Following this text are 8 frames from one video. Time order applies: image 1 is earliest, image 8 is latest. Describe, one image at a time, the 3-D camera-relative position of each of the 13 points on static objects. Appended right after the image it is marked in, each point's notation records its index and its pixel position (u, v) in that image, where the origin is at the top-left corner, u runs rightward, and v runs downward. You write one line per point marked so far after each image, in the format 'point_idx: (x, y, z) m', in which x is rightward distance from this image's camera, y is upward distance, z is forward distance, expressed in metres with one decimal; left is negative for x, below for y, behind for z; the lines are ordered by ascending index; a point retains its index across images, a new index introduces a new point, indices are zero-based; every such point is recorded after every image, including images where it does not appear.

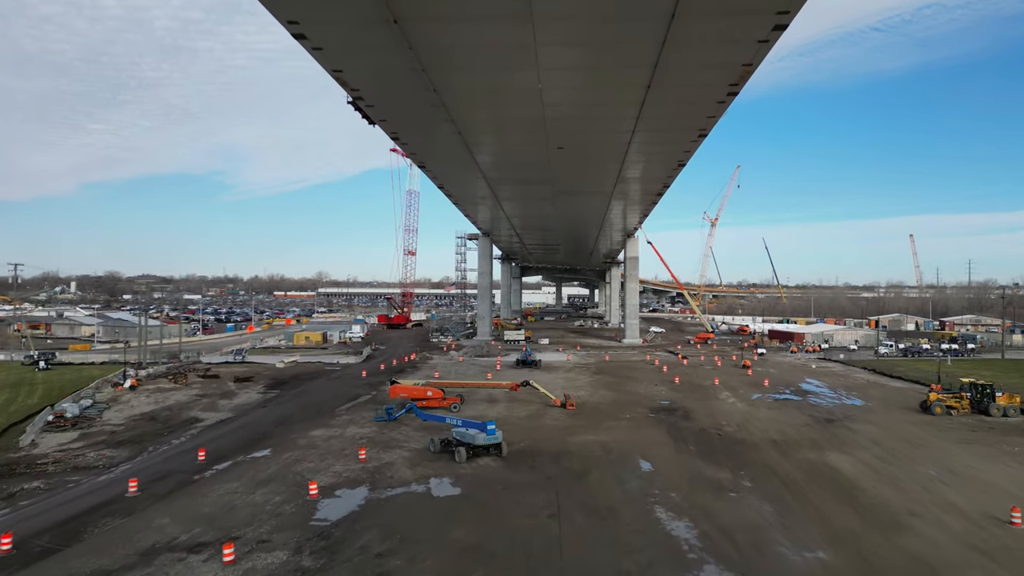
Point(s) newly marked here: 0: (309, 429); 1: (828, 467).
0: (-3.4, -2.4, +16.0) m
1: (+4.3, -2.4, +12.7) m
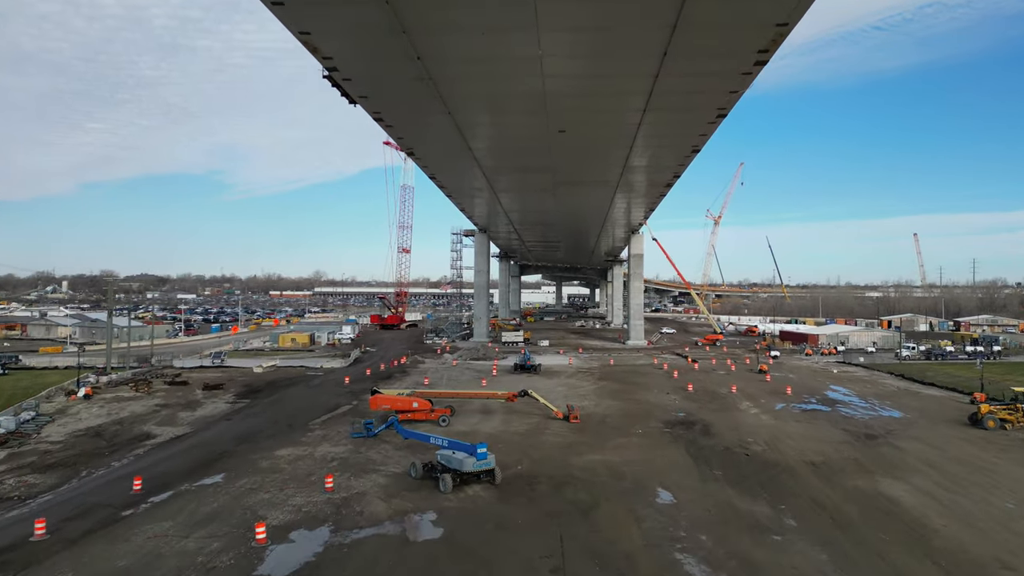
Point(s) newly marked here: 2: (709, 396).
0: (-3.5, -2.4, +13.9) m
1: (+4.2, -2.4, +10.7) m
2: (+4.1, -2.3, +19.6) m
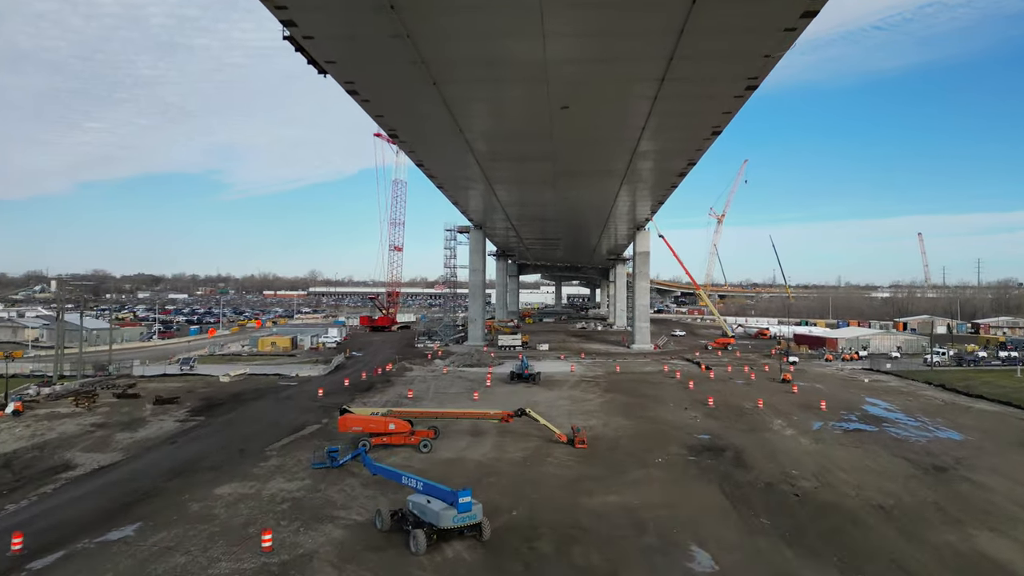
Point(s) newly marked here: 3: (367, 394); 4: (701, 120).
0: (-3.6, -2.3, +11.3) m
1: (+4.1, -2.4, +8.2) m
2: (+4.0, -2.3, +17.1) m
3: (-3.0, -2.2, +19.3) m
4: (+3.7, +3.3, +18.7) m
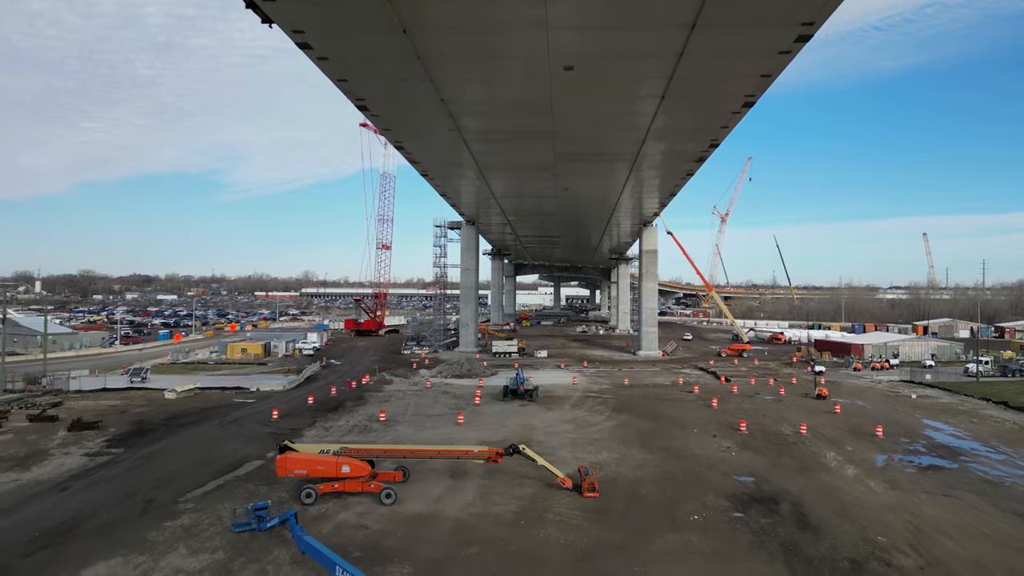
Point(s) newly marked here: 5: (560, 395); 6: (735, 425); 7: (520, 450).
0: (-3.7, -2.4, +8.2) m
1: (+4.0, -2.4, +5.1) m
2: (+3.9, -2.3, +14.0) m
3: (-3.1, -2.2, +16.2) m
4: (+3.6, +3.2, +15.6) m
5: (+1.0, -2.2, +19.7) m
6: (+3.7, -2.3, +15.6) m
7: (+0.1, -1.8, +10.7) m
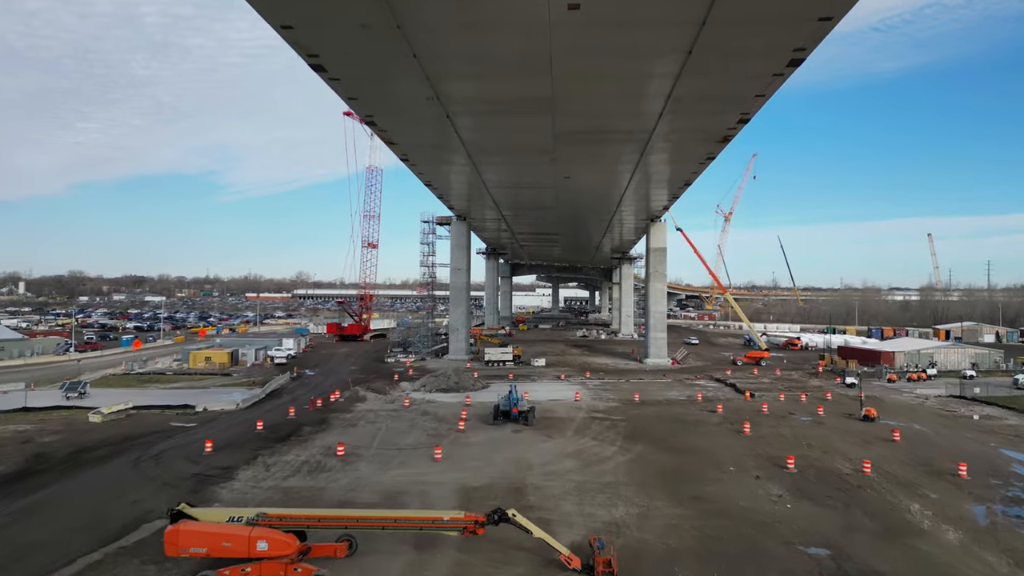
0: (-3.8, -2.4, +5.2) m
1: (+3.9, -2.4, +2.0) m
2: (+3.8, -2.3, +11.0) m
3: (-3.2, -2.2, +13.2) m
4: (+3.5, +3.2, +12.6) m
5: (+0.9, -2.3, +16.6) m
6: (+3.6, -2.3, +12.5) m
7: (0.0, -1.8, +7.6) m
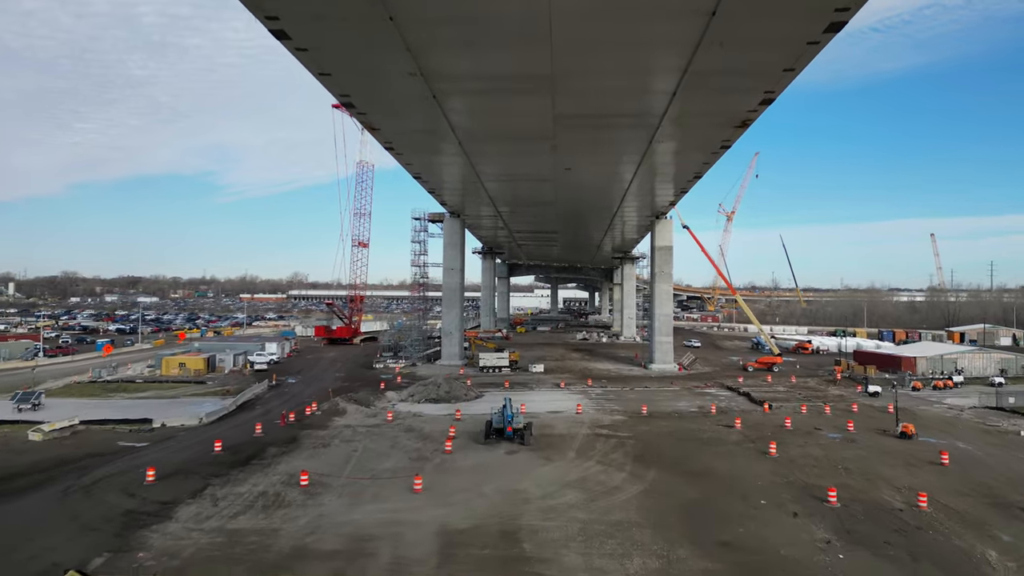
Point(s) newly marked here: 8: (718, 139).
0: (-3.9, -2.4, +3.4) m
1: (+3.9, -2.4, +0.2) m
2: (+3.7, -2.3, +9.2) m
3: (-3.3, -2.2, +11.4) m
4: (+3.4, +3.2, +10.8) m
5: (+0.8, -2.3, +14.8) m
6: (+3.5, -2.3, +10.7) m
7: (-0.1, -1.9, +5.8) m
8: (+4.0, +2.9, +18.3) m
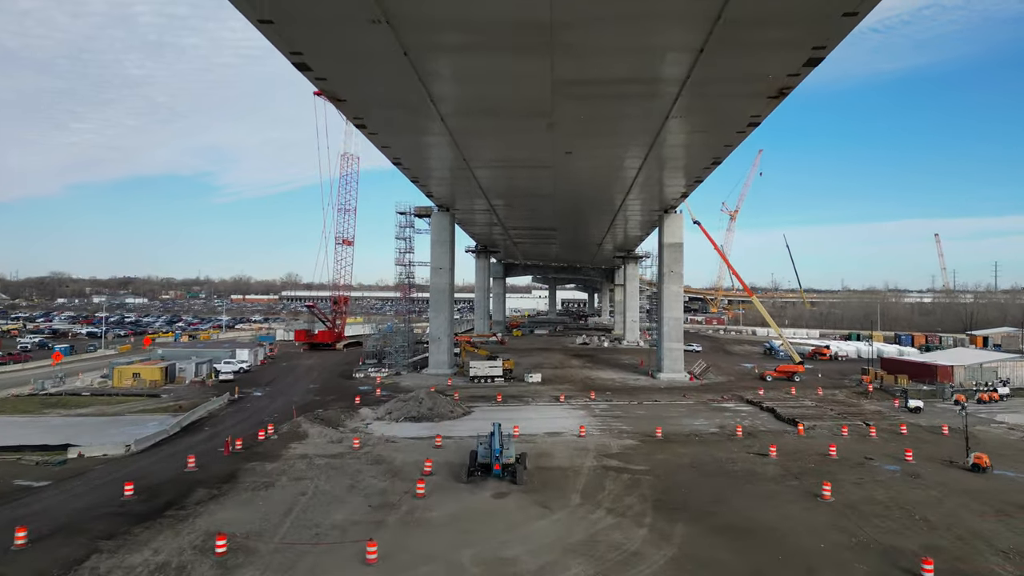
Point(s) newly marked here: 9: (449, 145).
0: (-4.0, -2.4, +0.7) m
1: (+3.8, -2.4, -2.4) m
2: (+3.6, -2.4, +6.5) m
3: (-3.4, -2.2, +8.7) m
4: (+3.3, +3.2, +8.2) m
5: (+0.6, -2.3, +12.2) m
6: (+3.3, -2.3, +8.1) m
7: (-0.2, -1.9, +3.2) m
8: (+3.8, +2.9, +15.7) m
9: (-1.3, +2.9, +18.9) m
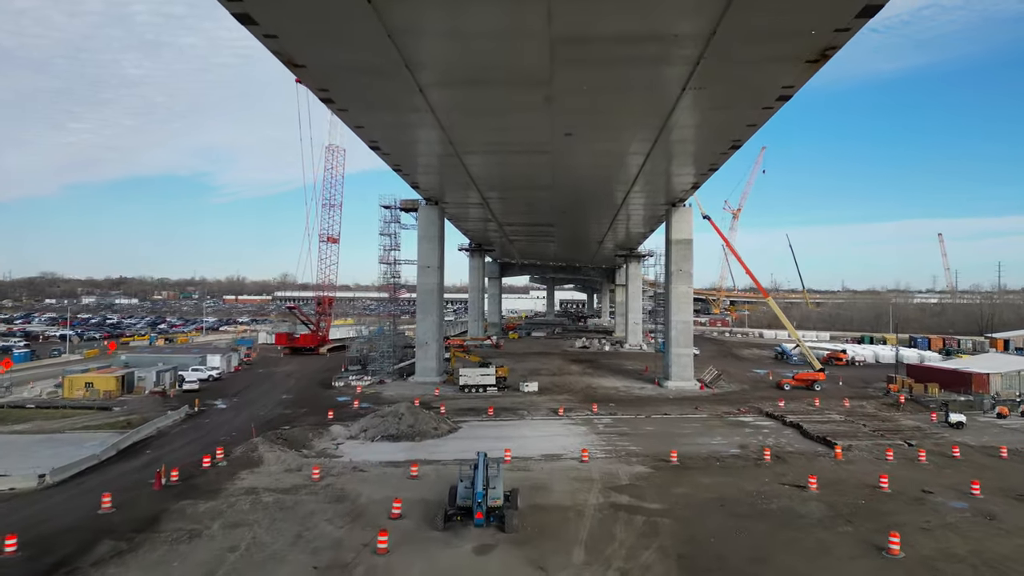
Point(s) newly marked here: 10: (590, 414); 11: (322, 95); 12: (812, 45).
0: (-4.1, -2.4, -1.5) m
1: (+3.7, -2.4, -4.6) m
2: (+3.5, -2.4, +4.3) m
3: (-3.6, -2.2, +6.5) m
4: (+3.1, +3.2, +6.0) m
5: (+0.5, -2.3, +10.0) m
6: (+3.2, -2.3, +5.9) m
7: (-0.3, -1.9, +1.0) m
8: (+3.7, +2.9, +13.5) m
9: (-1.4, +2.9, +16.8) m
10: (+1.6, -2.5, +18.9) m
11: (-2.8, +2.9, +14.0) m
12: (+3.5, +2.9, +11.2) m
